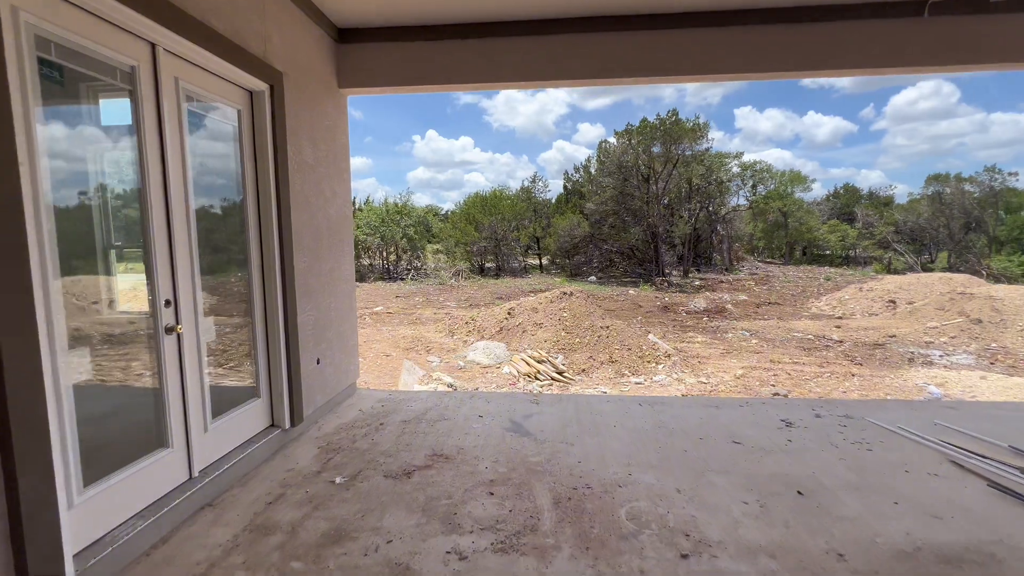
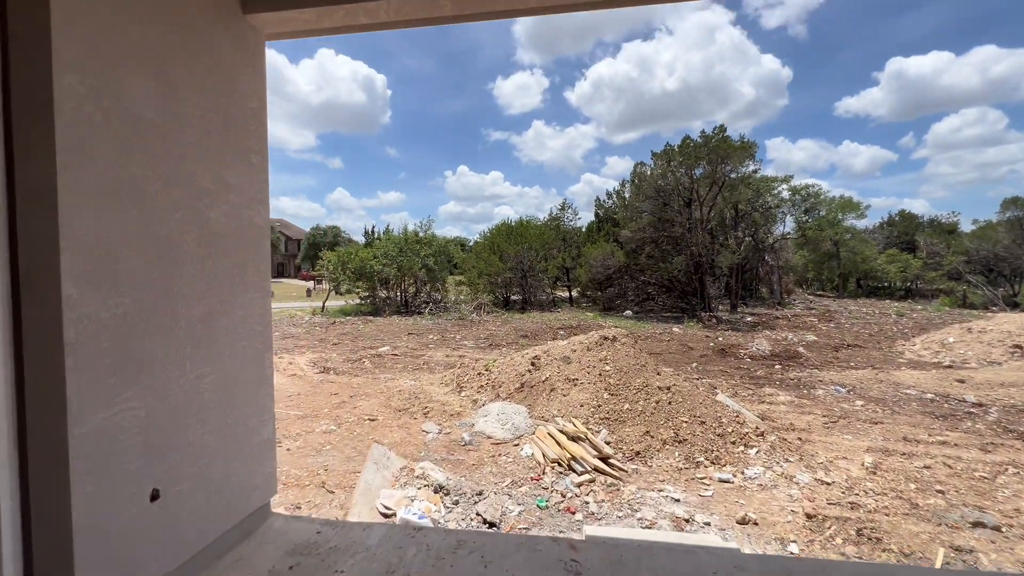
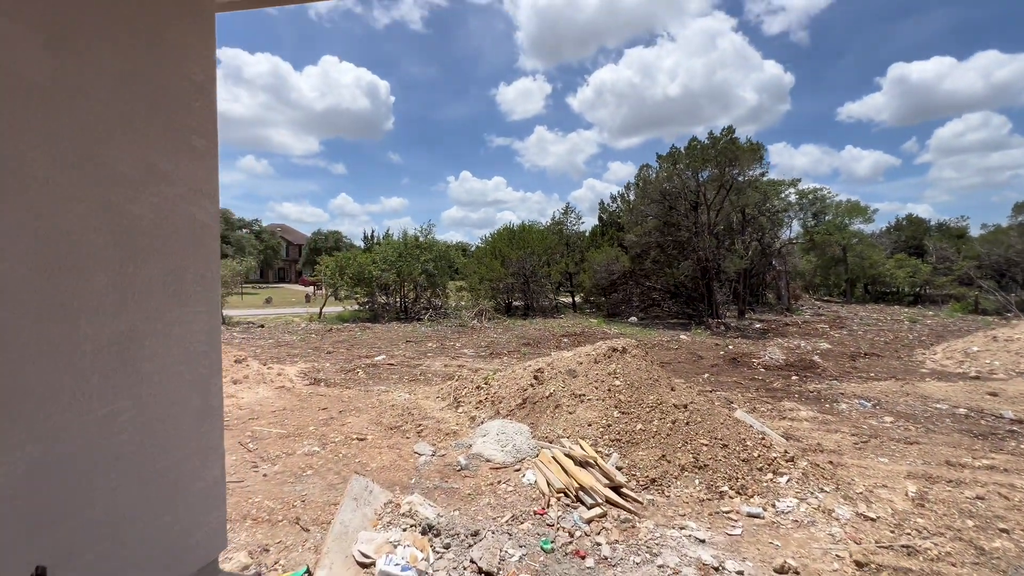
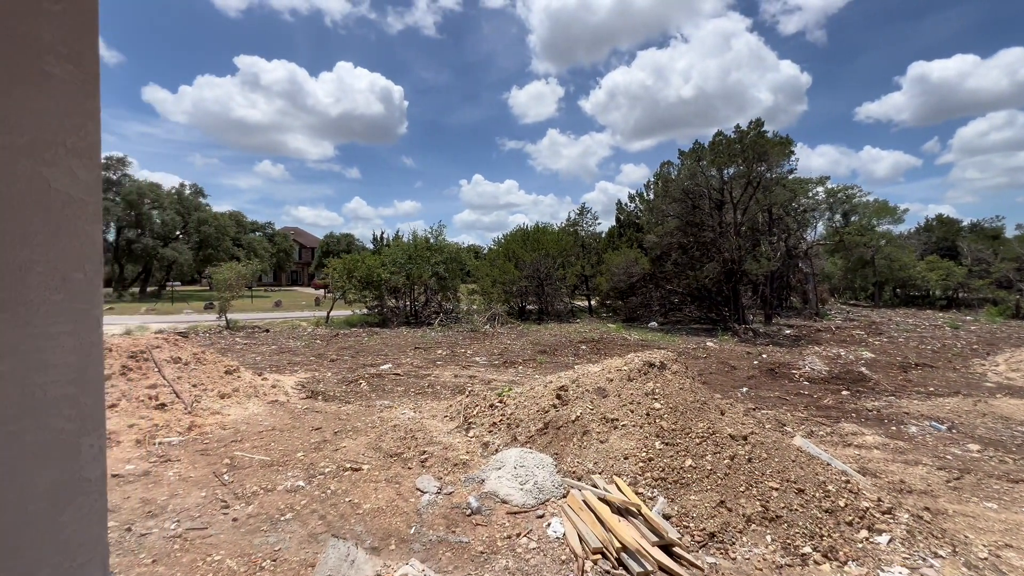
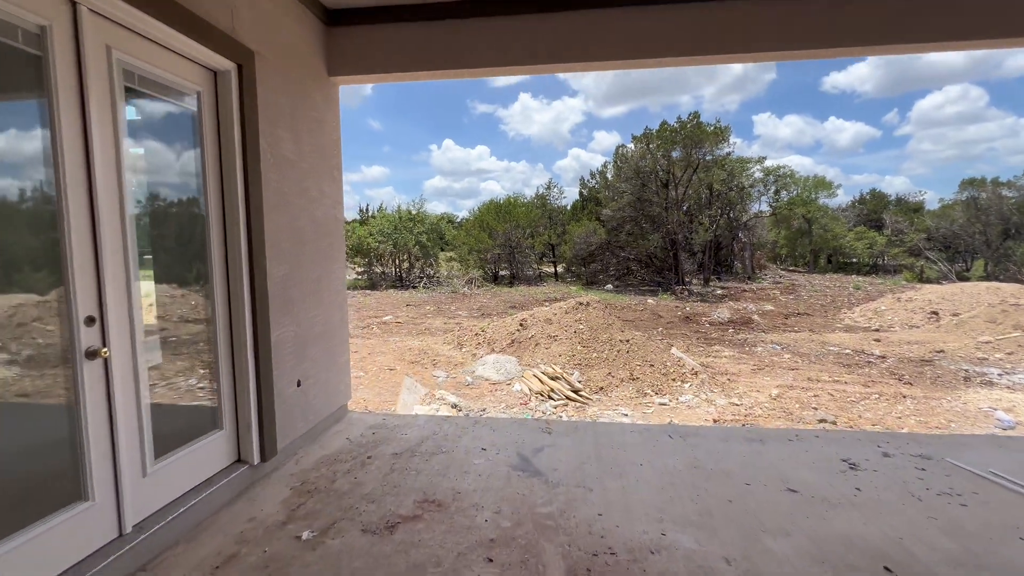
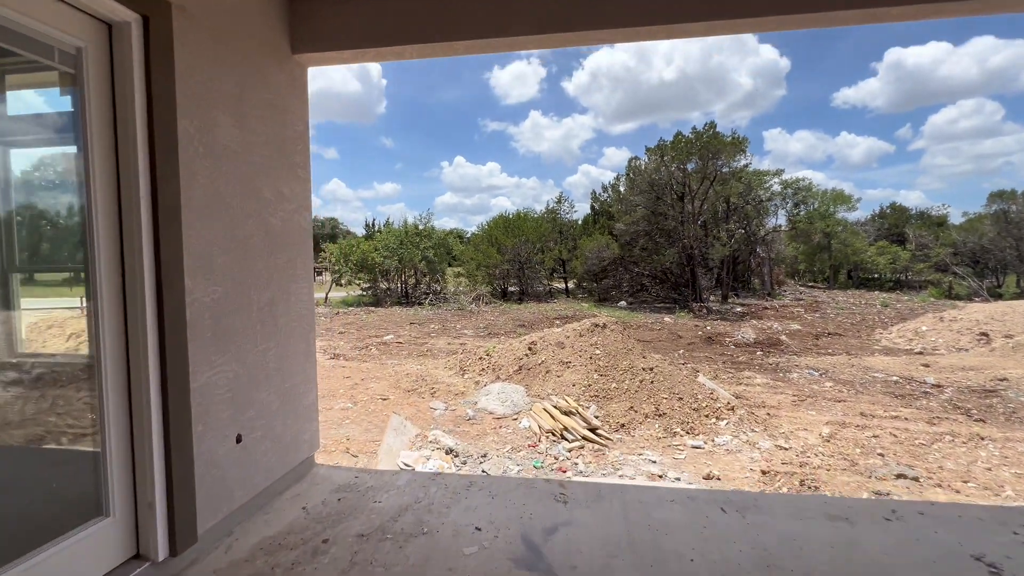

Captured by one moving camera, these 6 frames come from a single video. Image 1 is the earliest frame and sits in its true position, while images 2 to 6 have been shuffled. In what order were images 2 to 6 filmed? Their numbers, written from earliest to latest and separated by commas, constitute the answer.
5, 6, 2, 3, 4
